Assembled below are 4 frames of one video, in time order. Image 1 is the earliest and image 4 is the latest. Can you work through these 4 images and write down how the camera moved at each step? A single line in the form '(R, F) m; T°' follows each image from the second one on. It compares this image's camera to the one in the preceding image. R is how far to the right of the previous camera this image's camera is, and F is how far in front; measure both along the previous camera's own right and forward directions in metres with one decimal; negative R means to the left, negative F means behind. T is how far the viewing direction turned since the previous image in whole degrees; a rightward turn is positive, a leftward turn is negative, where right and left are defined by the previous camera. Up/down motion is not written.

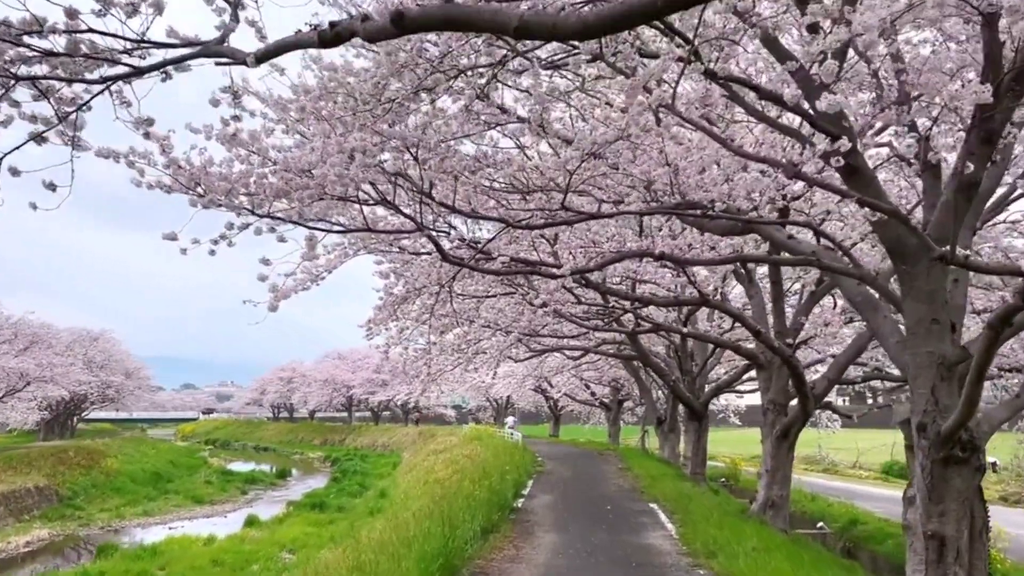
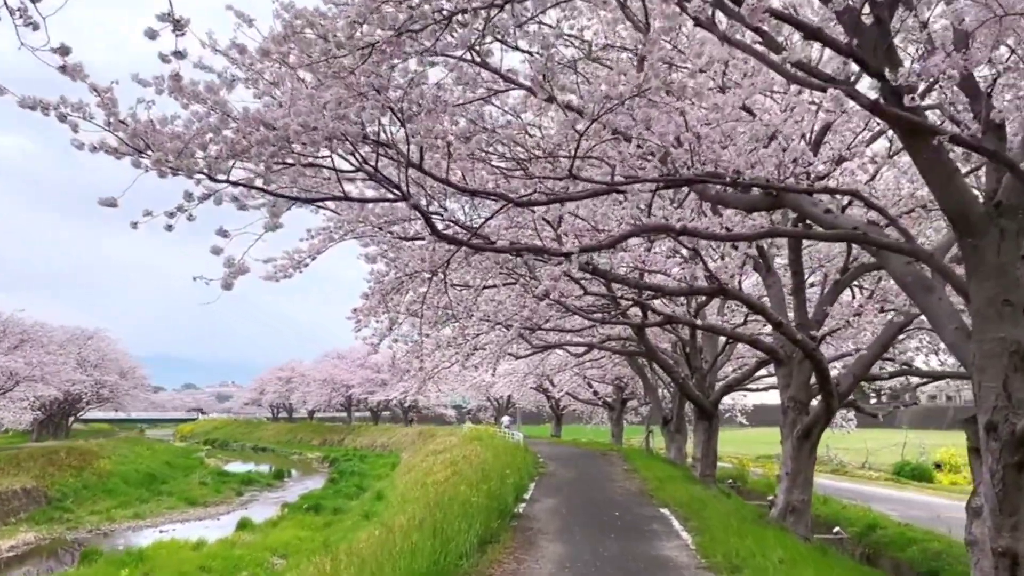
(0.0, +0.8) m; 0°
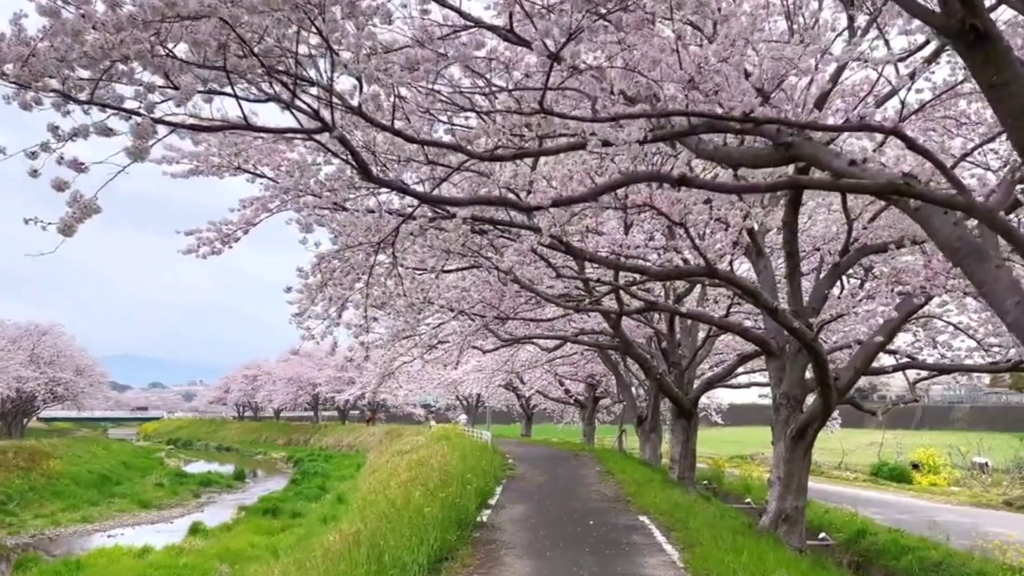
(+0.1, +1.2) m; +2°
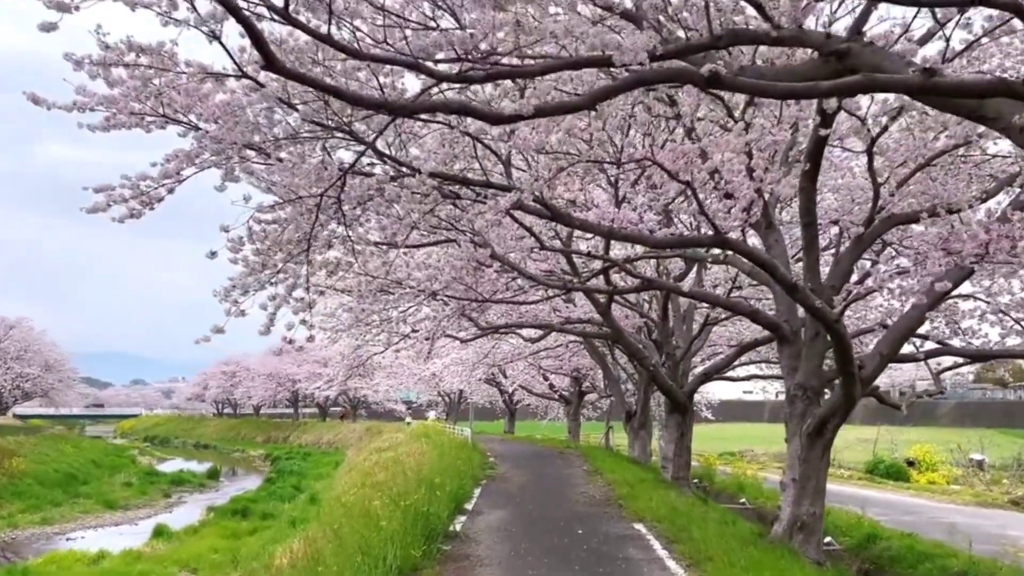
(+0.1, +1.3) m; +1°
